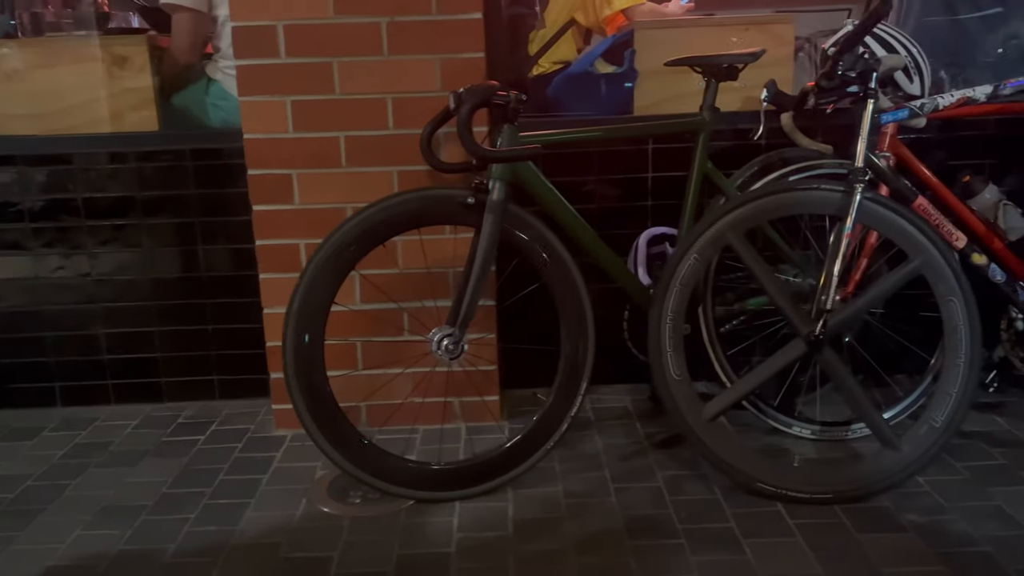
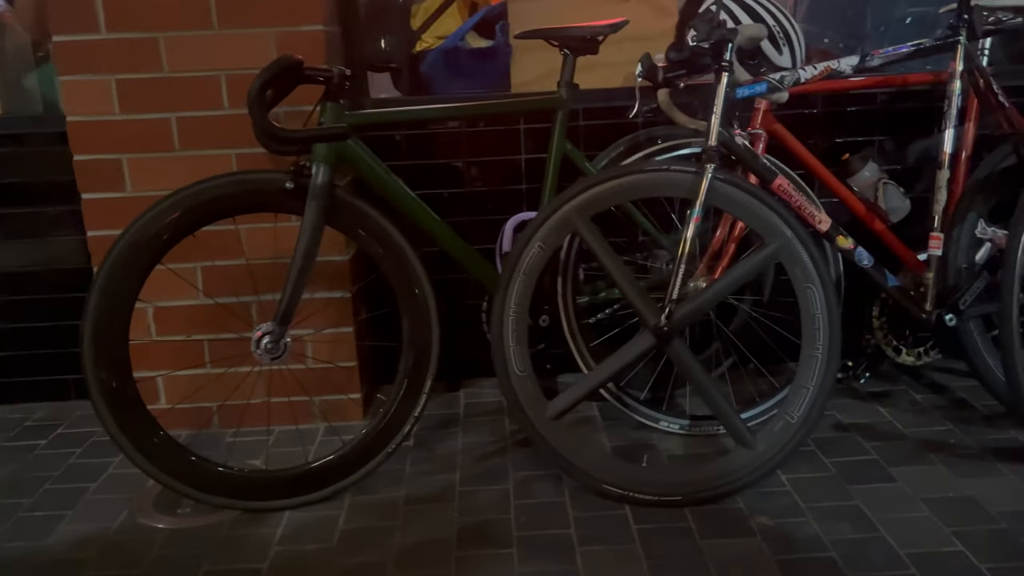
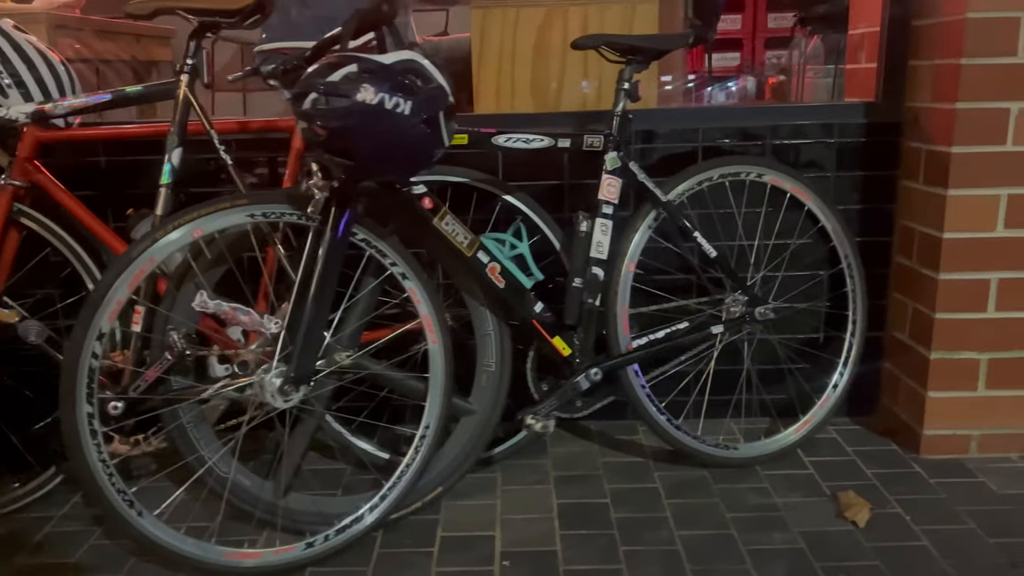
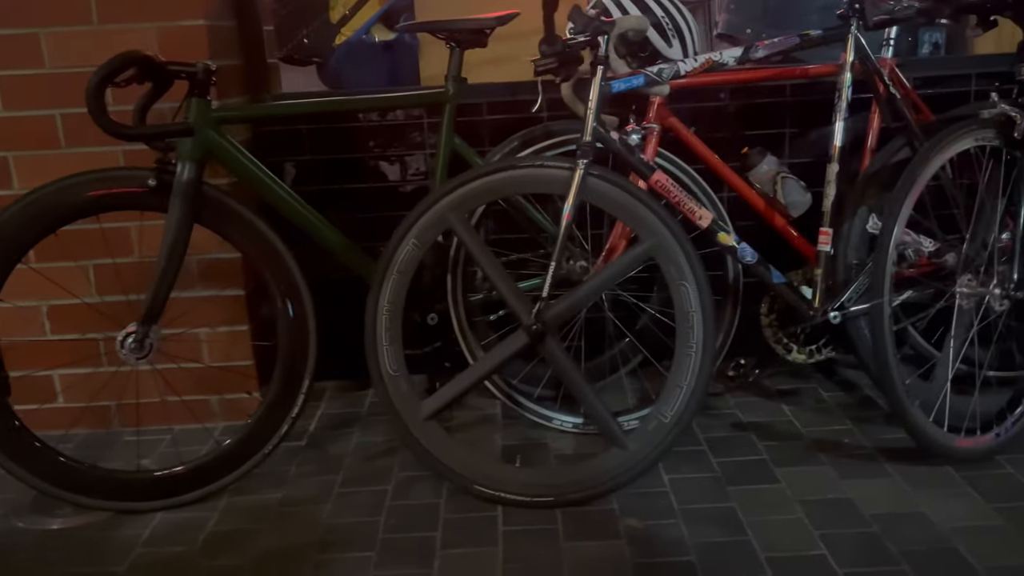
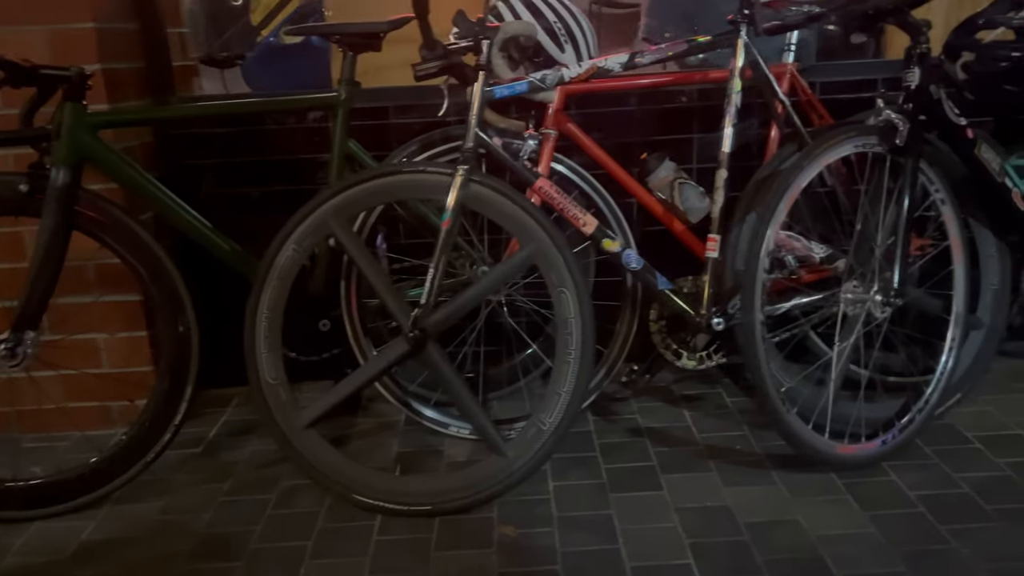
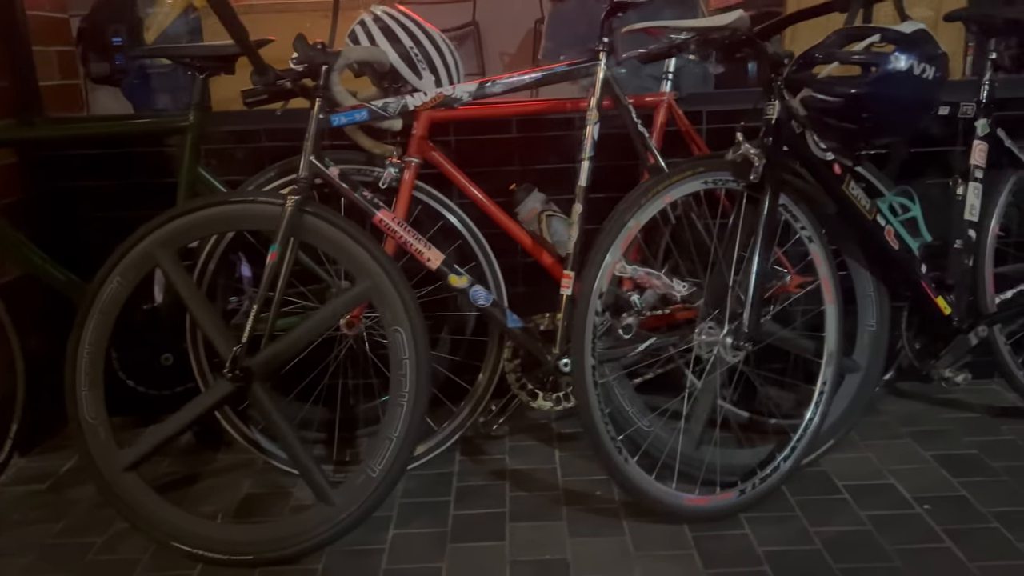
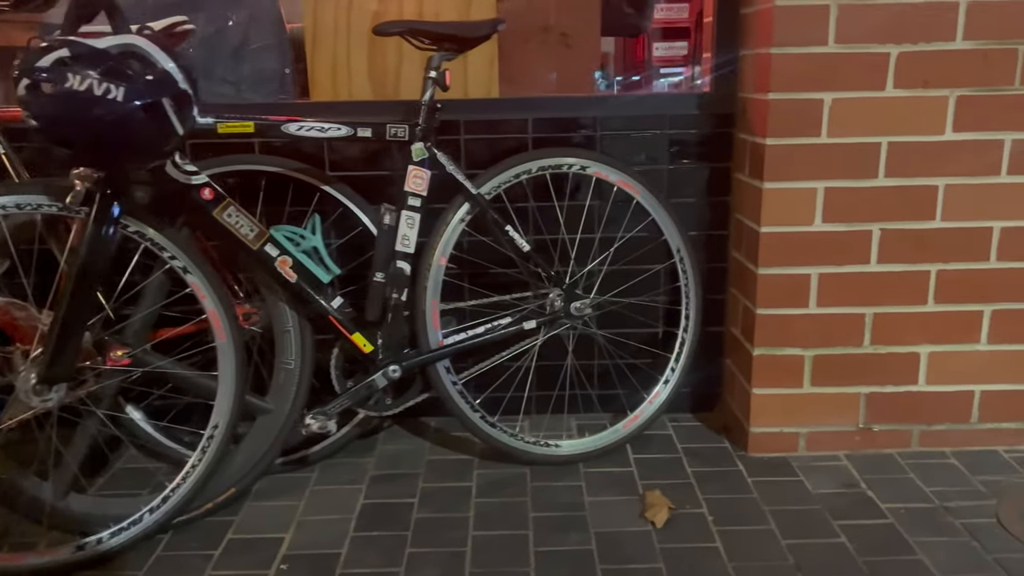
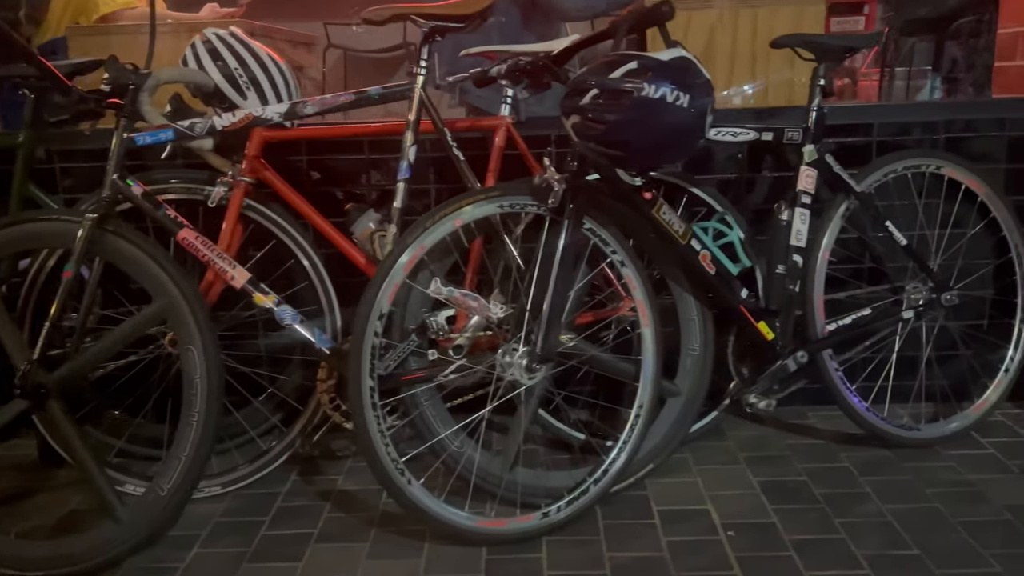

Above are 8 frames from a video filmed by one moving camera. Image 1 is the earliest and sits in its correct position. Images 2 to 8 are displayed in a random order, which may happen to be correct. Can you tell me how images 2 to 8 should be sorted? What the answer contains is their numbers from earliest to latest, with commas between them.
2, 4, 5, 6, 8, 3, 7
